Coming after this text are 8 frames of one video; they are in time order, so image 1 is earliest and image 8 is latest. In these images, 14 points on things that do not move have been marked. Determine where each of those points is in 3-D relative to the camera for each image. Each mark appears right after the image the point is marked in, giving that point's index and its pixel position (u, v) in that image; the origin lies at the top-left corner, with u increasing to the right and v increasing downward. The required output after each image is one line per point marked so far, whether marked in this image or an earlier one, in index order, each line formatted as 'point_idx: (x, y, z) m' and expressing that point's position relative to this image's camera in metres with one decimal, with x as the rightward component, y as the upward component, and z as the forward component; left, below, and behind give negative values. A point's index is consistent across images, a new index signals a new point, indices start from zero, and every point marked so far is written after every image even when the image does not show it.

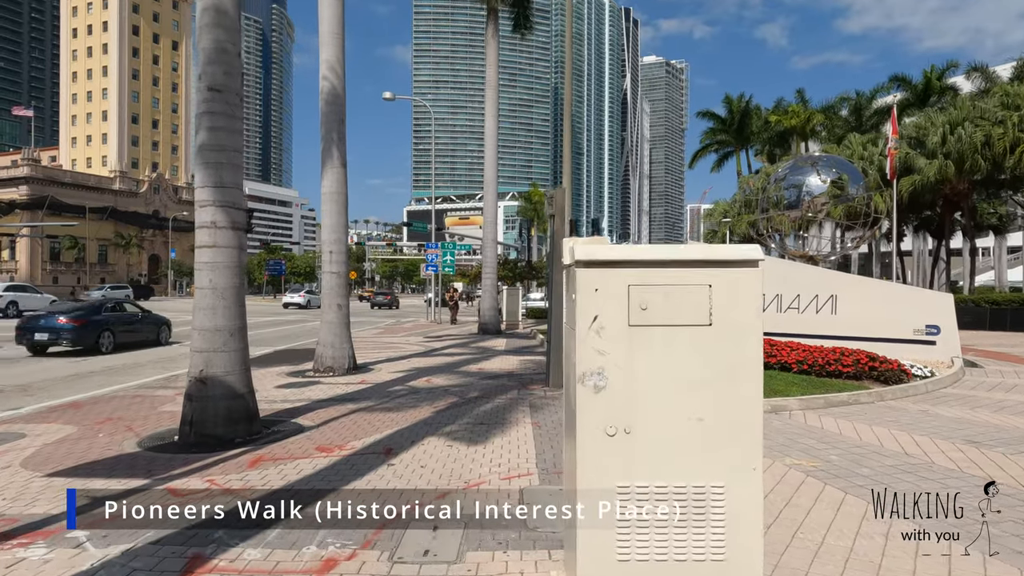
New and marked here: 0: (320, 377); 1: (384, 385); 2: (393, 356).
0: (-3.8, -1.8, +13.2) m
1: (-2.2, -1.7, +11.4) m
2: (-3.0, -1.8, +16.8) m
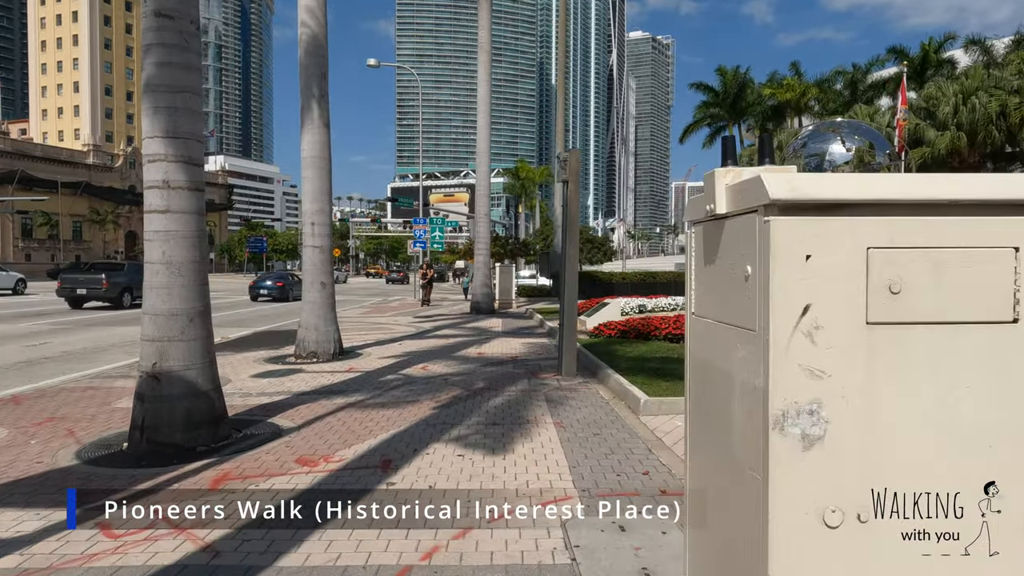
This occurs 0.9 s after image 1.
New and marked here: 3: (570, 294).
0: (-3.7, -1.3, +11.9) m
1: (-2.1, -1.3, +10.1) m
2: (-3.0, -1.2, +15.5) m
3: (+0.9, 0.0, +9.8) m
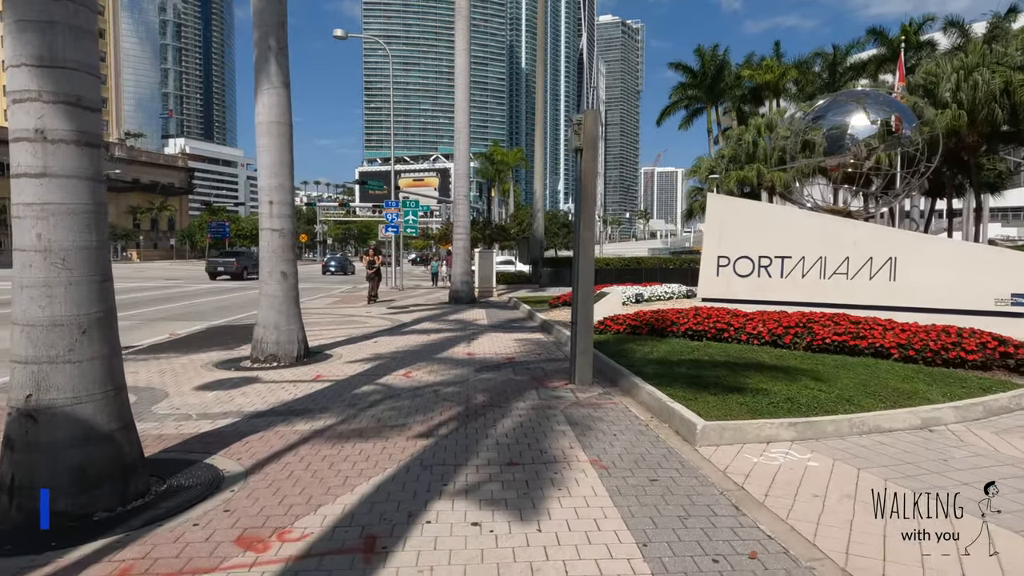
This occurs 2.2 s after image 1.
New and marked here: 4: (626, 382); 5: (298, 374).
0: (-3.8, -1.2, +10.0) m
1: (-2.0, -1.2, +8.3) m
2: (-3.2, -1.0, +13.6) m
3: (+0.9, +0.1, +8.1) m
4: (+1.3, -1.1, +7.6) m
5: (-2.9, -1.2, +9.1) m
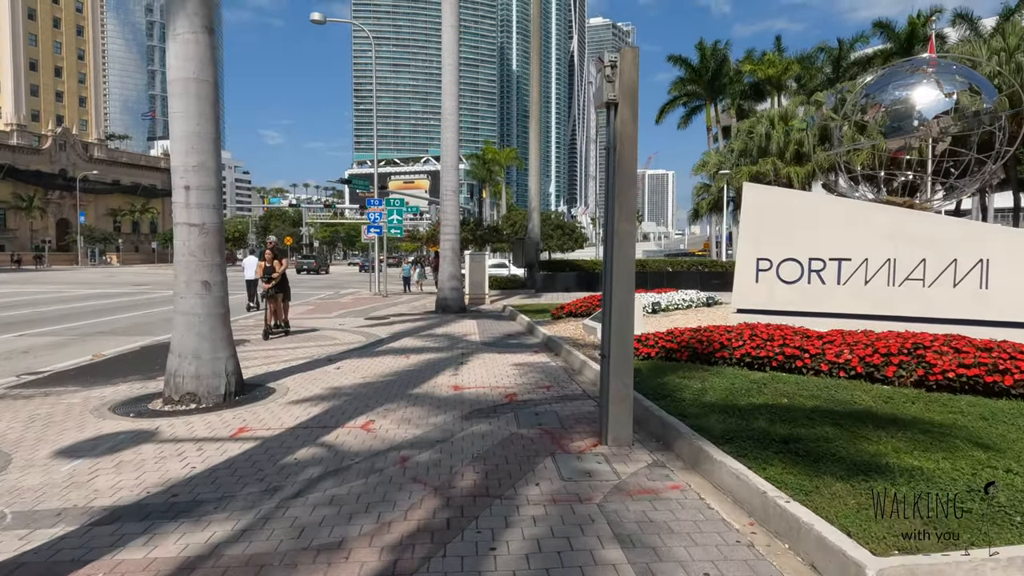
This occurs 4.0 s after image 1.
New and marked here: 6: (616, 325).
0: (-3.8, -1.4, +7.4) m
1: (-2.0, -1.4, +5.7) m
2: (-3.3, -1.2, +11.0) m
3: (+0.9, -0.1, +5.6) m
4: (+1.4, -1.2, +5.0) m
5: (-2.9, -1.4, +6.6) m
6: (+0.9, -0.3, +5.6) m
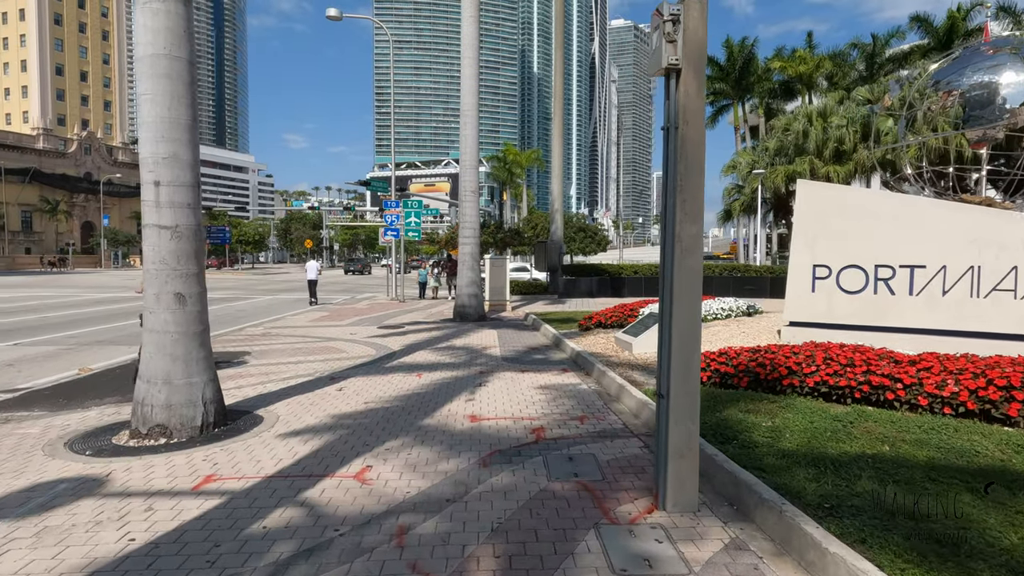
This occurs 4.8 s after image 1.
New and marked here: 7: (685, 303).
0: (-3.5, -1.5, +6.3) m
1: (-1.8, -1.5, +4.5) m
2: (-2.9, -1.3, +9.9) m
3: (+1.1, -0.2, +4.3) m
4: (+1.6, -1.4, +3.7) m
5: (-2.7, -1.5, +5.4) m
6: (+1.1, -0.4, +4.3) m
7: (+1.1, -0.1, +4.3) m
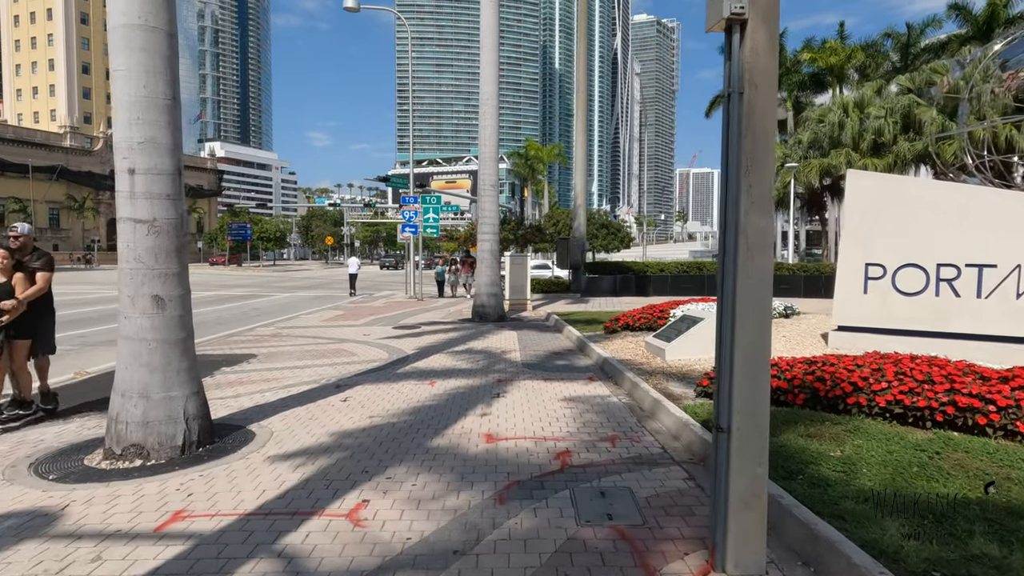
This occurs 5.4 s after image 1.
0: (-3.3, -1.5, +5.5) m
1: (-1.7, -1.5, +3.8) m
2: (-2.6, -1.3, +9.1) m
3: (+1.2, -0.2, +3.4) m
4: (+1.7, -1.4, +2.9) m
5: (-2.5, -1.5, +4.6) m
6: (+1.2, -0.5, +3.4) m
7: (+1.2, -0.1, +3.4) m
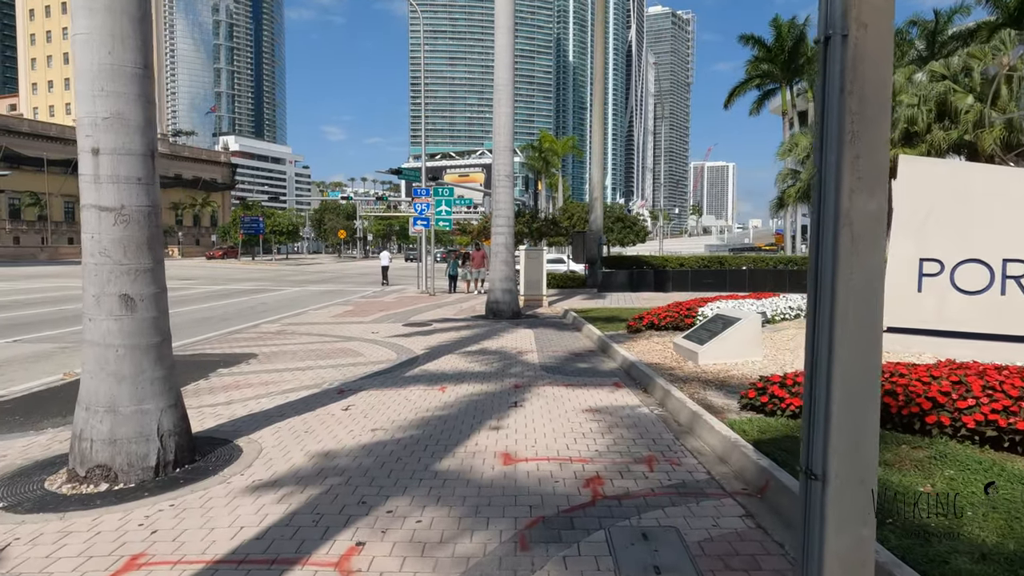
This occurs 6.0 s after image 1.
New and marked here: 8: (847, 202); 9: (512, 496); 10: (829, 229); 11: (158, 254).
0: (-3.2, -1.5, +4.8) m
1: (-1.6, -1.5, +3.0) m
2: (-2.4, -1.3, +8.4) m
3: (+1.4, -0.3, +2.6) m
4: (+1.8, -1.4, +2.0) m
5: (-2.4, -1.5, +3.9) m
6: (+1.3, -0.5, +2.6) m
7: (+1.4, -0.2, +2.6) m
8: (+1.3, +0.3, +2.6) m
9: (0.0, -1.4, +4.6) m
10: (+1.3, +0.2, +2.6) m
11: (-2.8, +0.3, +5.2) m
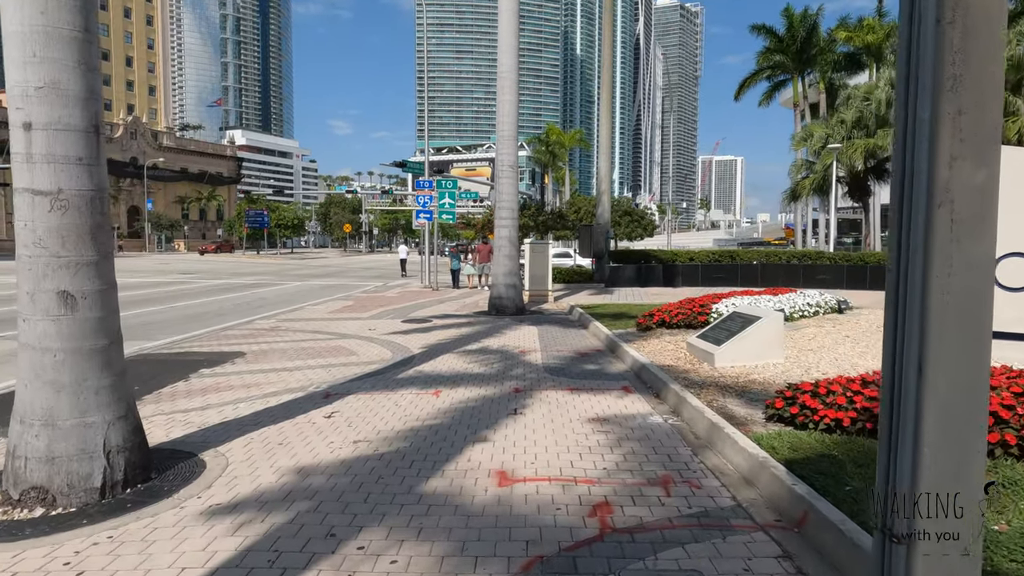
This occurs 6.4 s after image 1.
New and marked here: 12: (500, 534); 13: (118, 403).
0: (-3.2, -1.5, +4.2) m
1: (-1.6, -1.5, +2.4) m
2: (-2.4, -1.2, +7.8) m
3: (+1.3, -0.3, +1.9) m
4: (+1.7, -1.4, +1.4) m
5: (-2.4, -1.5, +3.3) m
6: (+1.3, -0.5, +1.9) m
7: (+1.3, -0.2, +1.9) m
8: (+1.3, +0.3, +1.9) m
9: (-0.1, -1.4, +3.9) m
10: (+1.2, +0.2, +2.0) m
11: (-2.8, +0.3, +4.6) m
12: (-0.1, -1.4, +3.8) m
13: (-2.7, -0.8, +4.6) m
